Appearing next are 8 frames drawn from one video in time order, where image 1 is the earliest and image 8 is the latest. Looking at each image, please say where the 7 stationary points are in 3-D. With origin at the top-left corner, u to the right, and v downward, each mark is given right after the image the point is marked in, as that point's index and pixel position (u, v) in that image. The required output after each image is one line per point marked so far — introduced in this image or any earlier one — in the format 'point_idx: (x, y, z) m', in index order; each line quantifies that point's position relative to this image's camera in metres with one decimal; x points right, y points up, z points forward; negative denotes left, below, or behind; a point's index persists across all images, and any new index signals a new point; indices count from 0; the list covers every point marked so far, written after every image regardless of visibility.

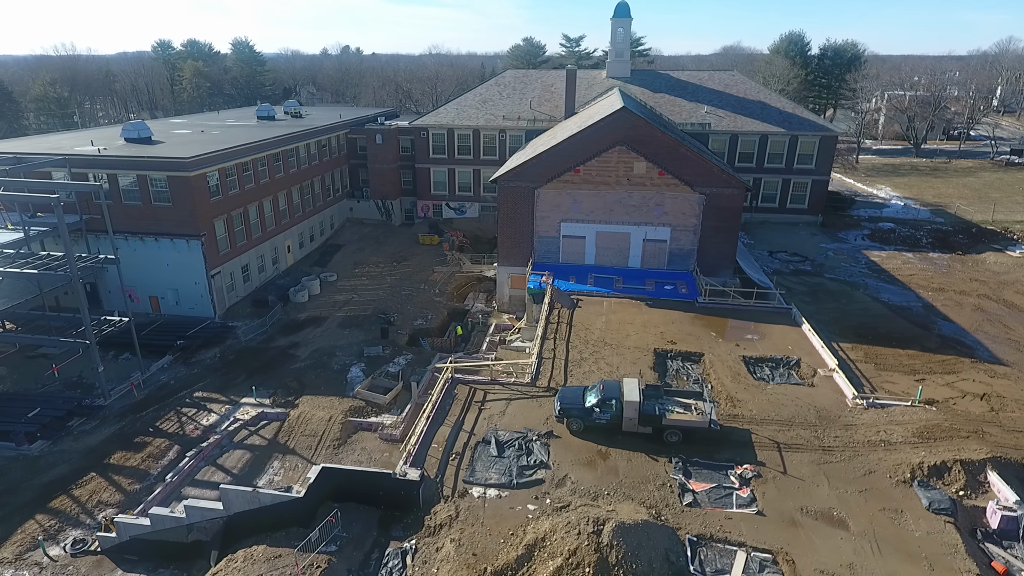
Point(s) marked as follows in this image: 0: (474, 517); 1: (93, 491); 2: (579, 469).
0: (-0.8, -5.0, +15.0) m
1: (-11.7, -5.7, +19.4) m
2: (+1.6, -4.4, +16.7) m
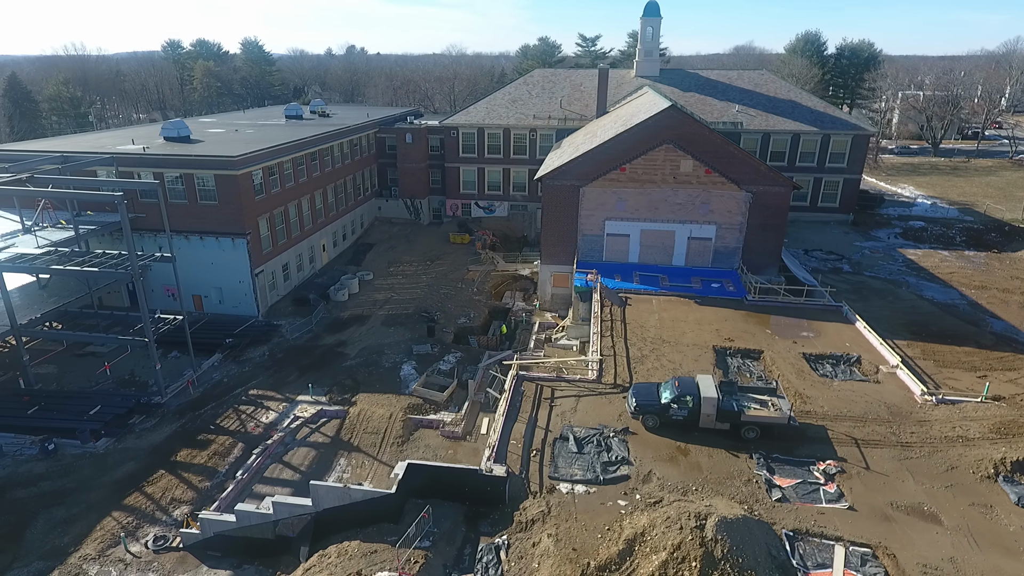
0: (+1.2, -4.9, +15.1) m
1: (-9.7, -5.6, +19.4) m
2: (+3.7, -4.3, +16.8) m
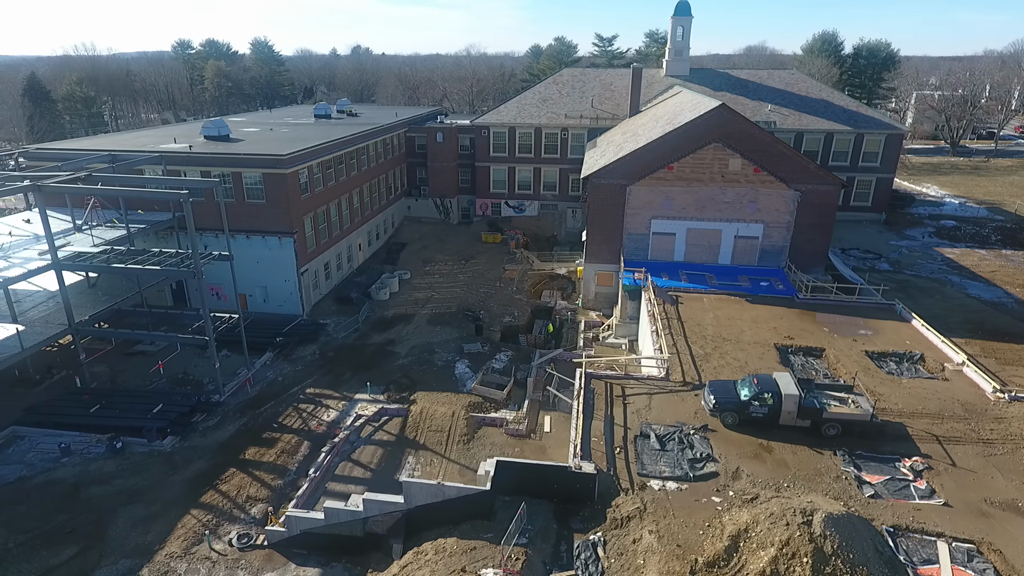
0: (+3.3, -4.8, +15.1) m
1: (-7.6, -5.6, +19.4) m
2: (+5.7, -4.2, +16.8) m
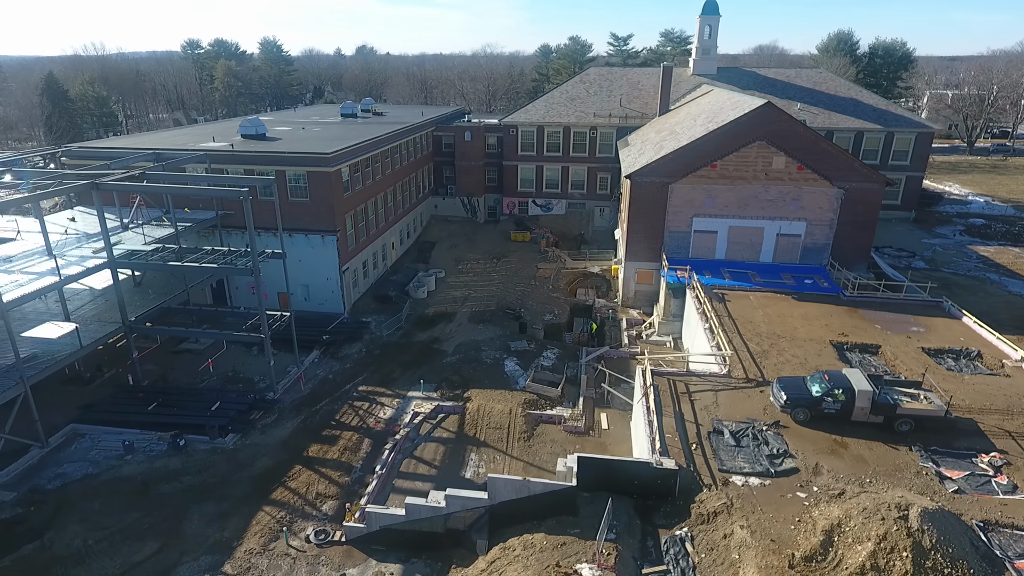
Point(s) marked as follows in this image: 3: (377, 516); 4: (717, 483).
0: (+5.2, -4.7, +15.1) m
1: (-5.7, -5.5, +19.4) m
2: (+7.6, -4.1, +16.8) m
3: (-3.2, -5.5, +16.7) m
4: (+4.7, -4.5, +16.0) m
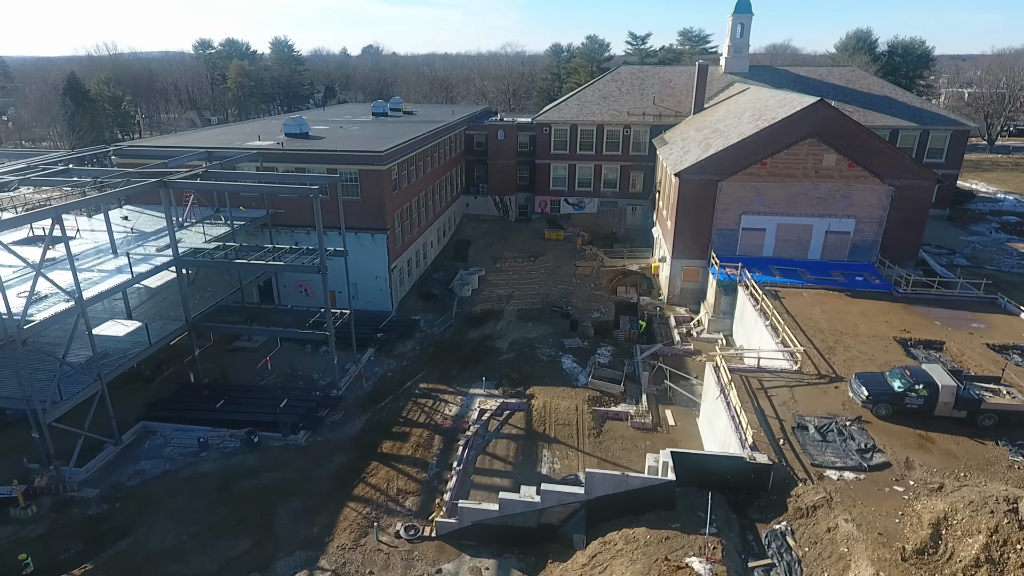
0: (+7.4, -4.6, +15.2) m
1: (-3.5, -5.4, +19.5) m
2: (+9.9, -4.0, +16.9) m
3: (-1.0, -5.4, +16.8) m
4: (+6.9, -4.4, +16.1) m
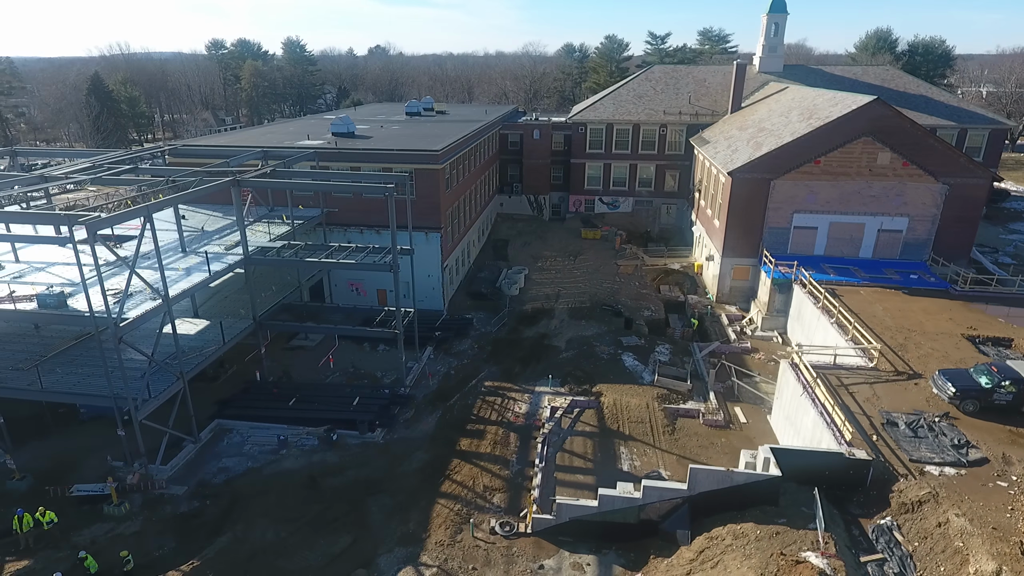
0: (+9.8, -4.6, +15.3) m
1: (-1.1, -5.3, +19.6) m
2: (+12.2, -3.9, +17.0) m
3: (+1.3, -5.4, +16.9) m
4: (+9.3, -4.3, +16.1) m
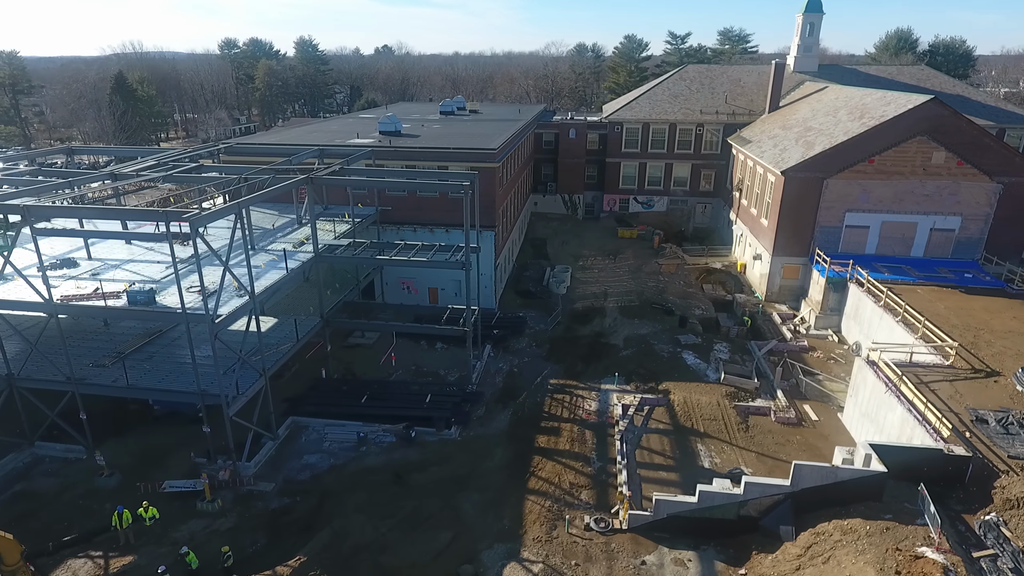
0: (+12.2, -4.5, +15.4) m
1: (+1.3, -5.2, +19.6) m
2: (+14.6, -3.9, +17.1) m
3: (+3.7, -5.3, +16.9) m
4: (+11.7, -4.2, +16.2) m
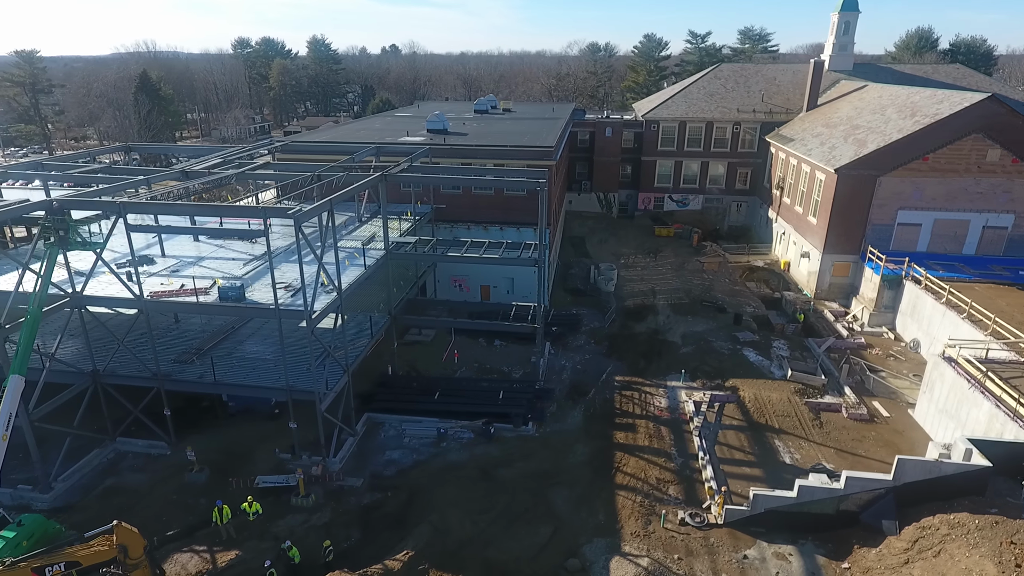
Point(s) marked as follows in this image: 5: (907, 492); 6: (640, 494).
0: (+14.6, -4.4, +15.5) m
1: (+3.7, -5.1, +19.7) m
2: (+17.0, -3.8, +17.2) m
3: (+6.1, -5.2, +17.0) m
4: (+14.1, -4.1, +16.3) m
5: (+9.2, -5.0, +16.8) m
6: (+3.4, -5.5, +18.6) m
